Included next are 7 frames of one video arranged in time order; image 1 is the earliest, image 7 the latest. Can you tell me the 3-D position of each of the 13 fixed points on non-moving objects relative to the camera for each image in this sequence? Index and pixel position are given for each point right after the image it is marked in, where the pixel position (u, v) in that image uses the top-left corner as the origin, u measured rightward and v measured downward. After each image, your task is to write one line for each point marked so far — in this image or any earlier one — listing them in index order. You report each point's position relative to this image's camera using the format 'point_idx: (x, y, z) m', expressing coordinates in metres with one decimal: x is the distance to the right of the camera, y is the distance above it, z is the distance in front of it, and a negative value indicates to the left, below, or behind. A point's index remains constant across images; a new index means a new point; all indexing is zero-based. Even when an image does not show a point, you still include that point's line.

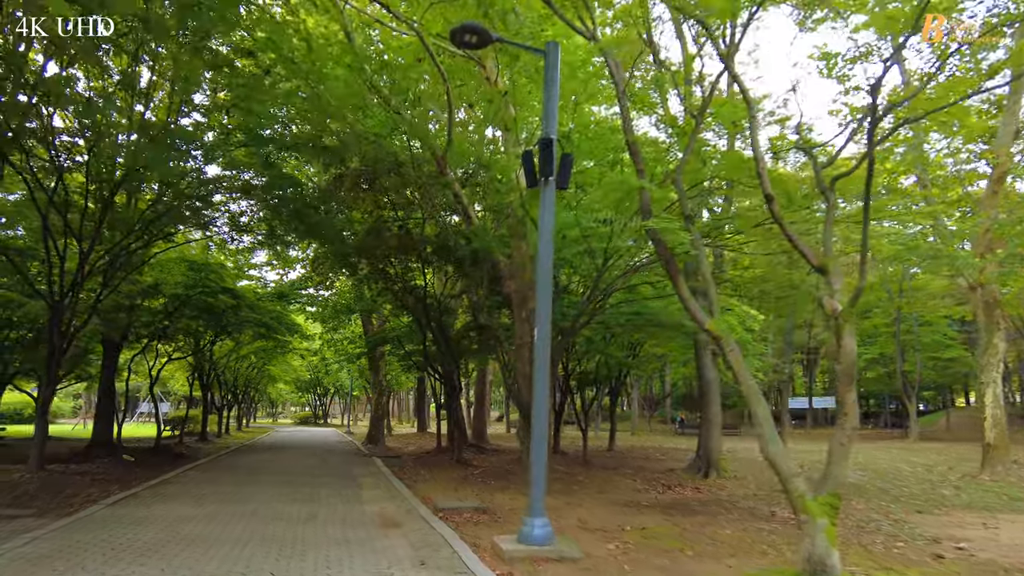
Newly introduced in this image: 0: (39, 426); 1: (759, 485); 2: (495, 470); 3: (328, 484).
0: (-9.2, -2.7, +13.4) m
1: (+4.8, -3.8, +13.4) m
2: (-0.3, -3.9, +15.1) m
3: (-3.4, -3.7, +13.0) m
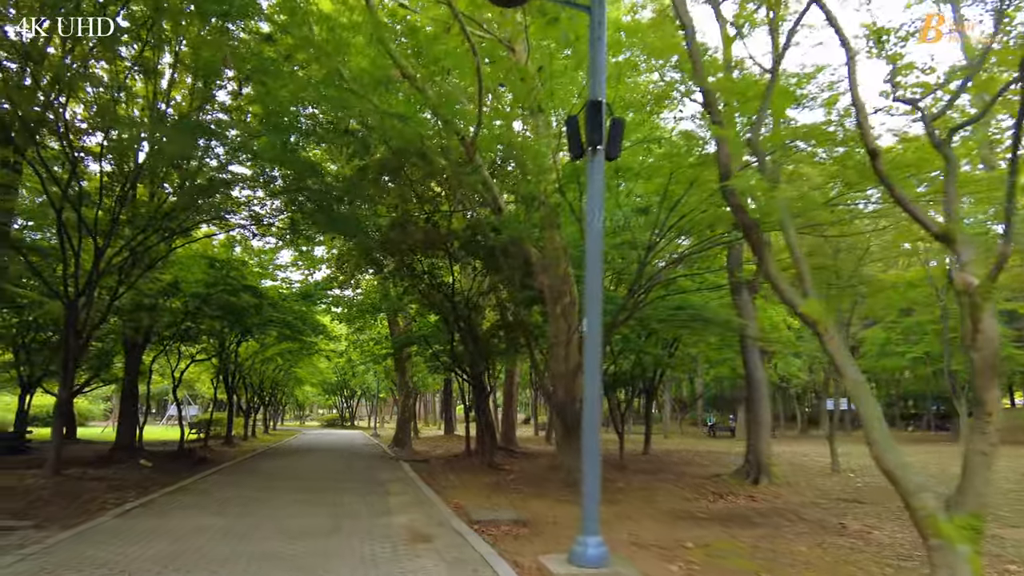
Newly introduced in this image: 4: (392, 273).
0: (-8.5, -2.7, +12.9) m
1: (+5.5, -3.6, +12.4) m
2: (+0.4, -3.8, +14.3) m
3: (-2.8, -3.6, +12.2) m
4: (-3.1, +0.3, +17.7) m
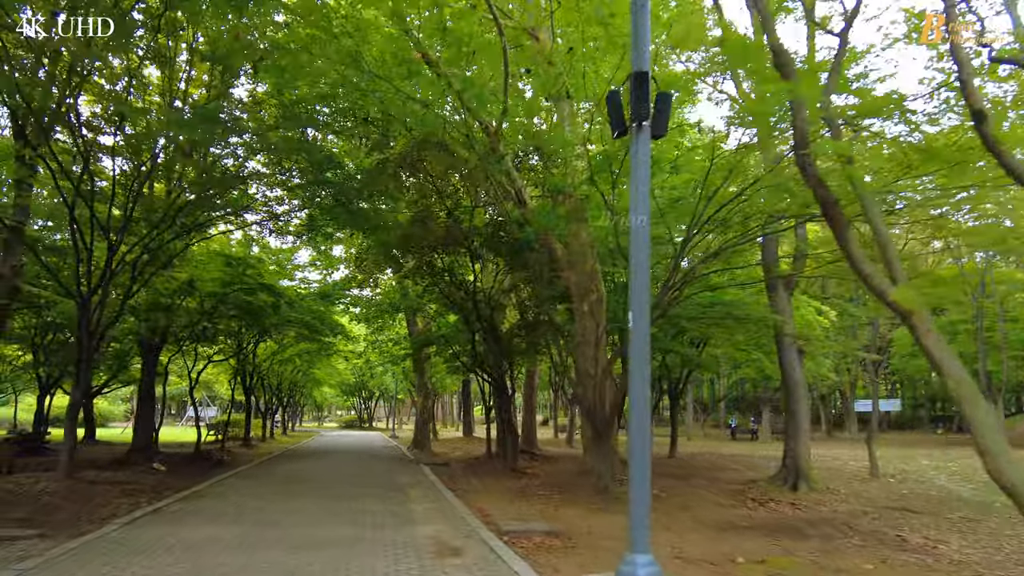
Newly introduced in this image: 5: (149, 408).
0: (-8.0, -2.6, +12.6) m
1: (+5.9, -3.6, +11.7) m
2: (+0.9, -3.8, +13.7) m
3: (-2.3, -3.6, +11.7) m
4: (-2.5, +0.4, +17.3) m
5: (-10.4, -3.4, +19.9) m
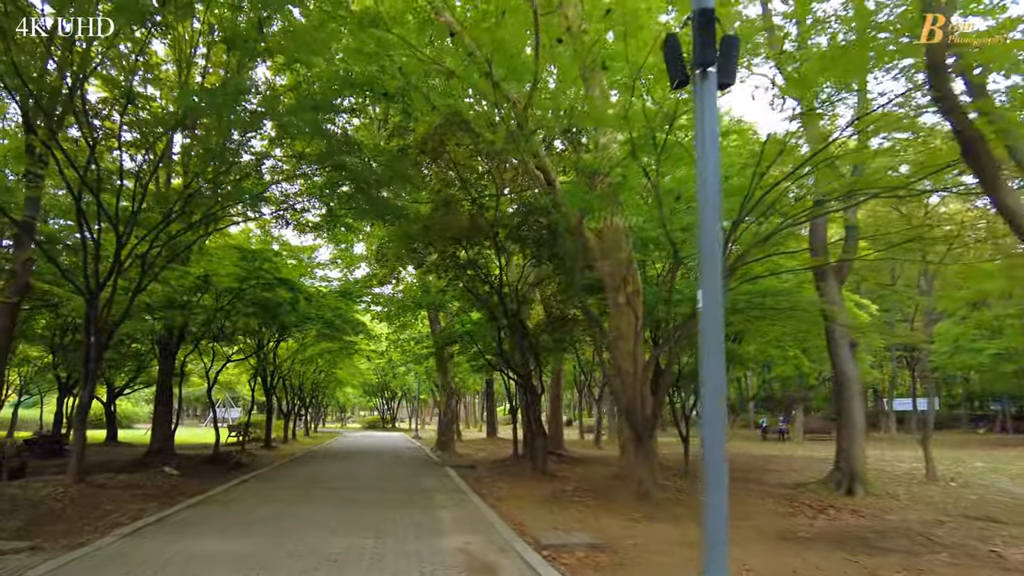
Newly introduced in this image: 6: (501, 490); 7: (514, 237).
0: (-7.5, -2.5, +12.0) m
1: (+6.4, -3.4, +10.7) m
2: (+1.5, -3.6, +12.8) m
3: (-1.8, -3.4, +11.0) m
4: (-1.8, +0.5, +16.5) m
5: (-9.7, -3.4, +19.4) m
6: (-0.2, -3.7, +12.7) m
7: (0.0, +1.1, +14.9) m
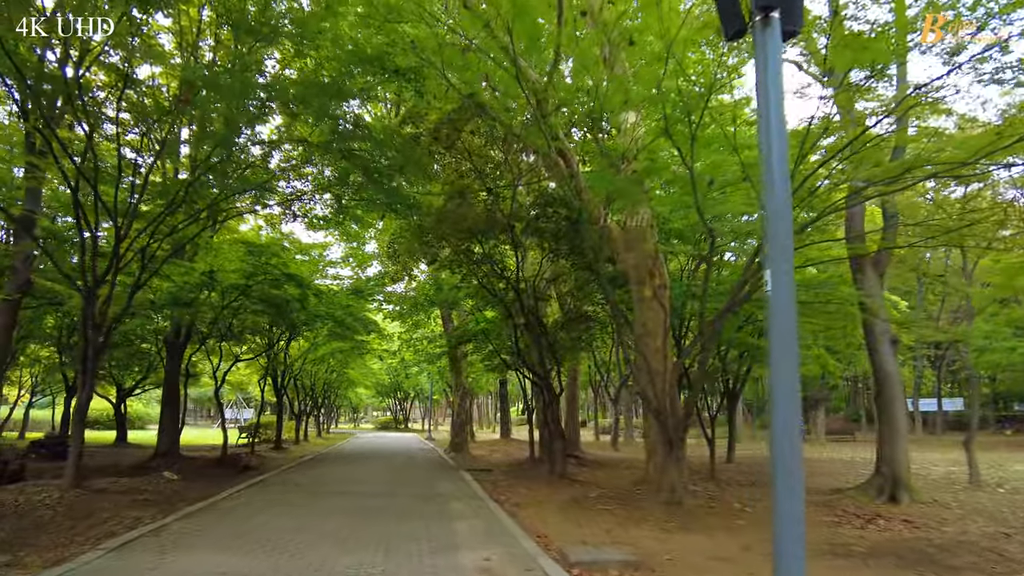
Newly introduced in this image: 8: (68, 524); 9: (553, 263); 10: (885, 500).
0: (-7.2, -2.5, +11.4) m
1: (+6.7, -3.2, +9.9) m
2: (+1.8, -3.5, +12.1) m
3: (-1.5, -3.3, +10.3) m
4: (-1.4, +0.6, +15.8) m
5: (-9.2, -3.3, +18.9) m
6: (+0.1, -3.6, +12.0) m
7: (+0.4, +1.2, +14.2) m
8: (-5.6, -3.0, +8.8) m
9: (+0.9, +0.6, +15.7) m
10: (+6.3, -3.6, +11.7) m
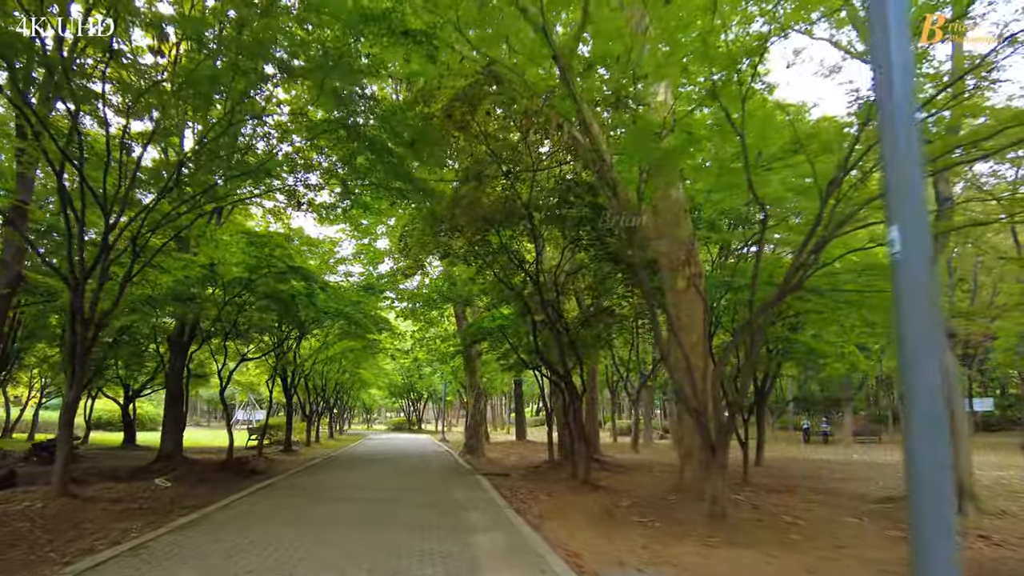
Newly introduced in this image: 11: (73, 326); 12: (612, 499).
0: (-6.9, -2.3, +10.6) m
1: (+7.0, -3.1, +8.8) m
2: (+2.2, -3.3, +11.1) m
3: (-1.2, -3.2, +9.4) m
4: (-1.0, +0.8, +14.9) m
5: (-8.7, -3.2, +18.1) m
6: (+0.5, -3.4, +11.1) m
7: (+0.8, +1.3, +13.3) m
8: (-5.3, -2.8, +8.0) m
9: (+1.3, +0.7, +14.8) m
10: (+6.6, -3.4, +10.6) m
11: (-6.7, -0.6, +10.7) m
12: (+1.6, -3.4, +11.1) m
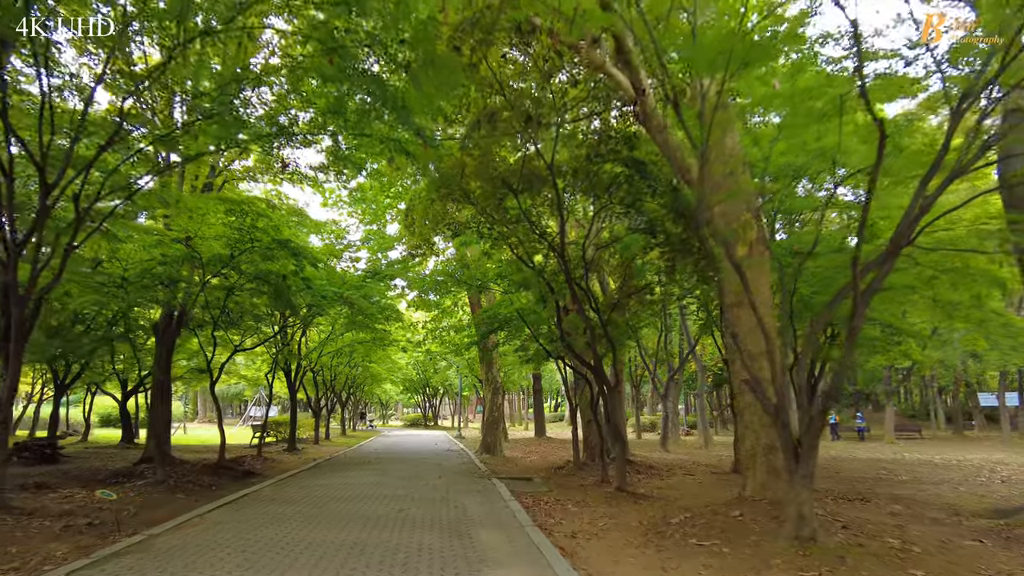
0: (-6.6, -2.0, +8.8) m
1: (+7.3, -2.6, +6.8) m
2: (+2.5, -2.9, +9.2) m
3: (-0.9, -2.8, +7.5) m
4: (-0.7, +1.2, +13.0) m
5: (-8.3, -2.8, +16.4) m
6: (+0.8, -3.0, +9.2) m
7: (+1.1, +1.8, +11.3) m
8: (-5.1, -2.5, +6.2) m
9: (+1.7, +1.2, +12.8) m
10: (+6.9, -2.9, +8.5) m
11: (-6.4, -0.2, +8.9) m
12: (+1.9, -3.0, +9.2) m
